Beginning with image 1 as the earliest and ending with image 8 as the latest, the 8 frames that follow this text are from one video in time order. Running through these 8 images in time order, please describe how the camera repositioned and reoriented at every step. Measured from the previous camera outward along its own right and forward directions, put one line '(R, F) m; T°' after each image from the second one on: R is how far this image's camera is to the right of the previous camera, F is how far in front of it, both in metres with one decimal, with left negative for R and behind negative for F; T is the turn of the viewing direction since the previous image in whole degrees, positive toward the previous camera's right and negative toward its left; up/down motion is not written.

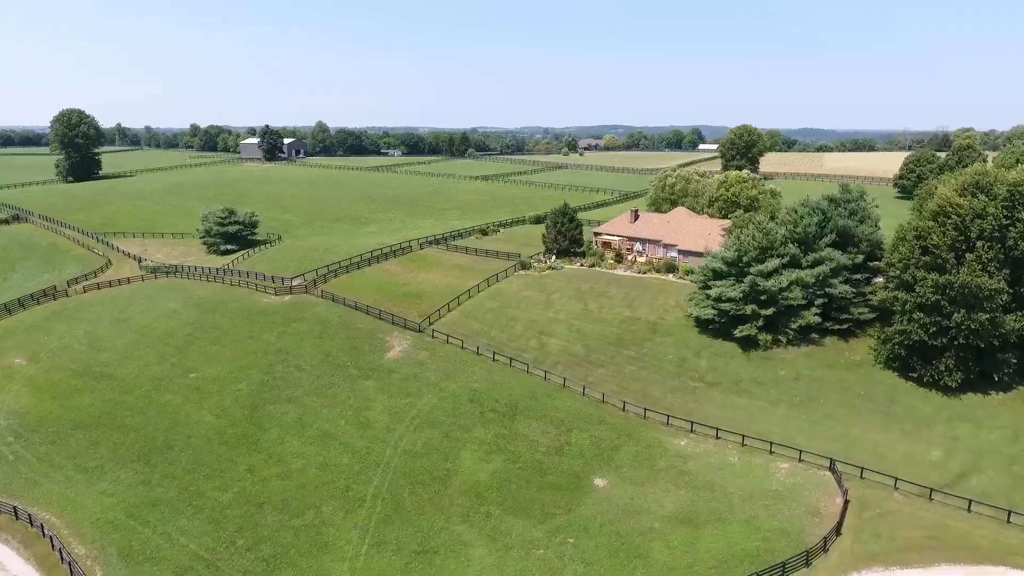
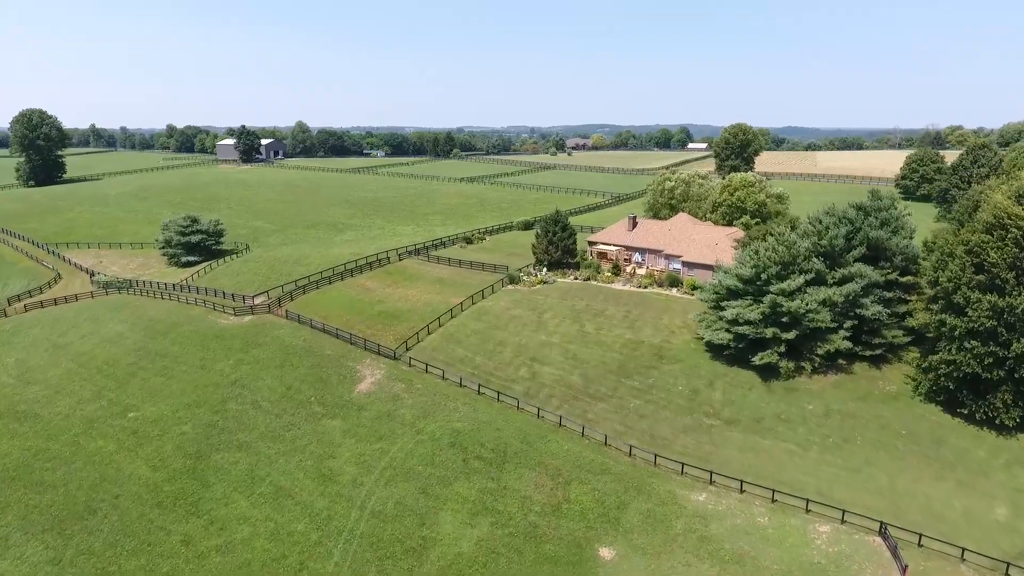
(+0.1, +5.3) m; +1°
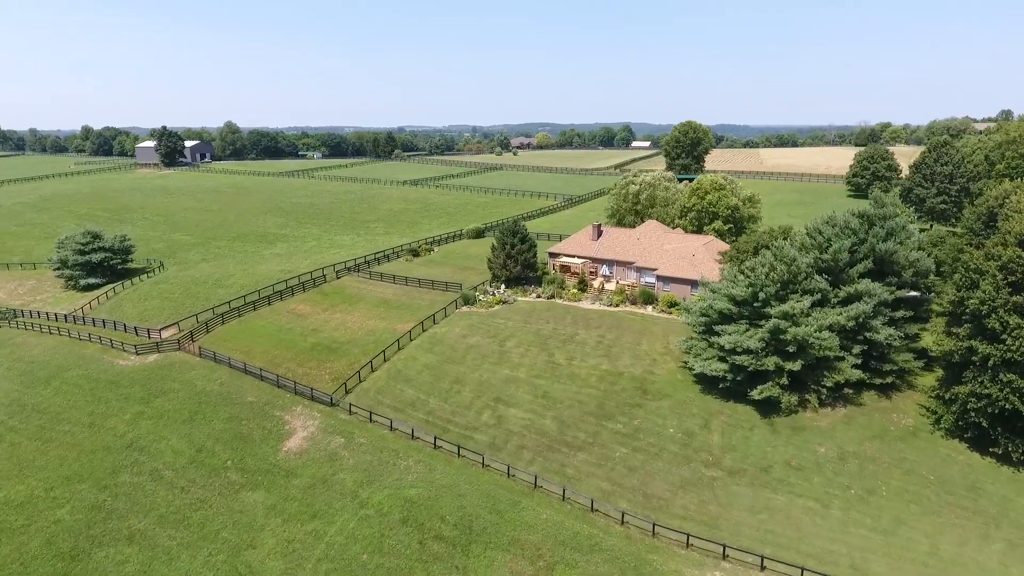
(-0.6, +6.1) m; +5°
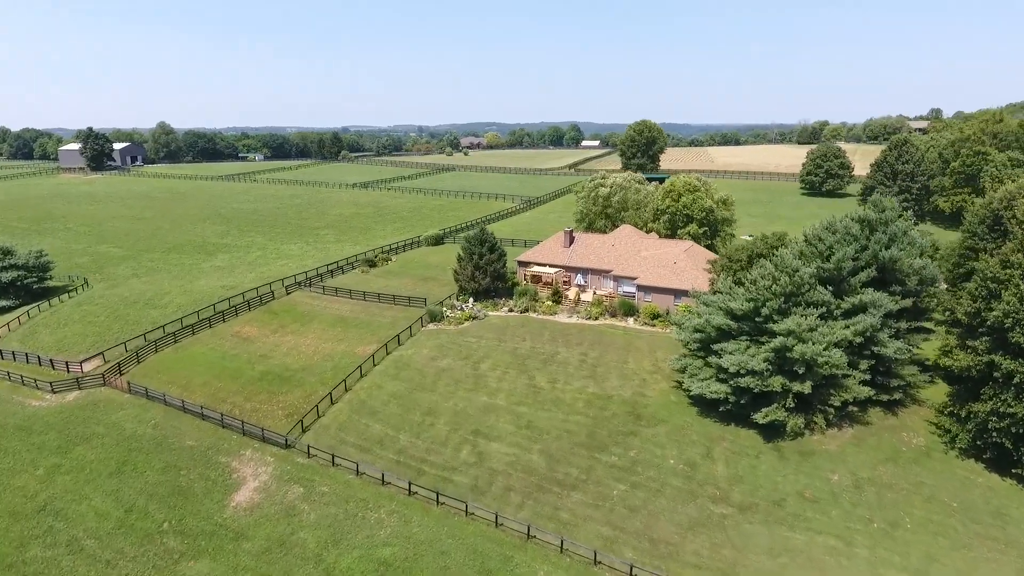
(-1.3, +3.6) m; +5°
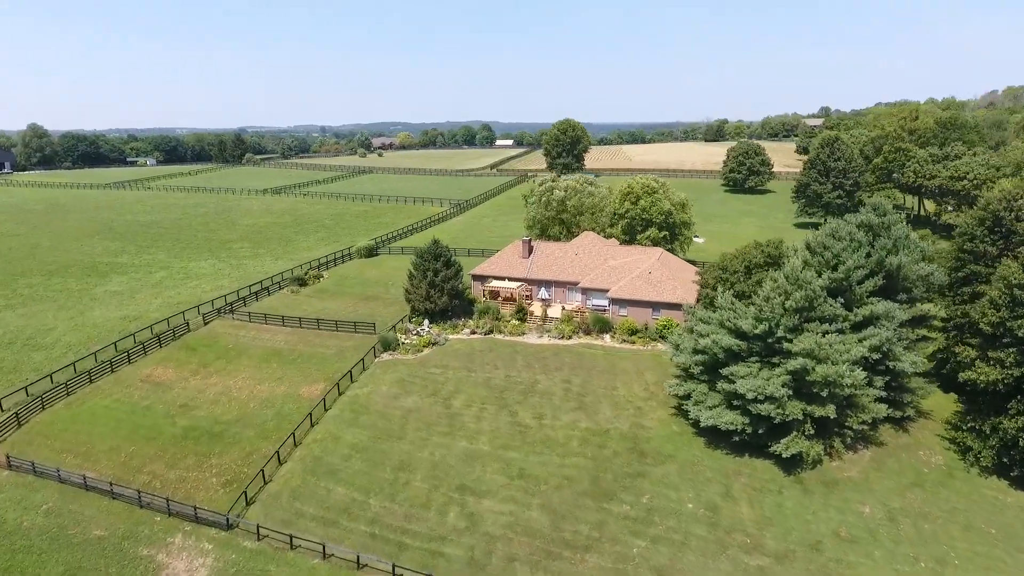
(-2.9, +4.6) m; +8°
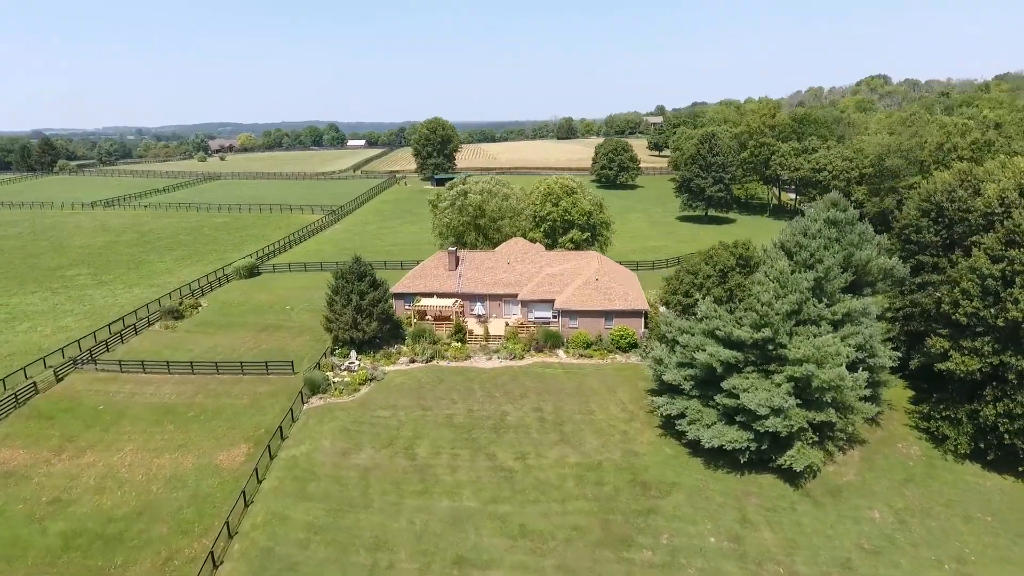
(-4.6, +4.6) m; +13°
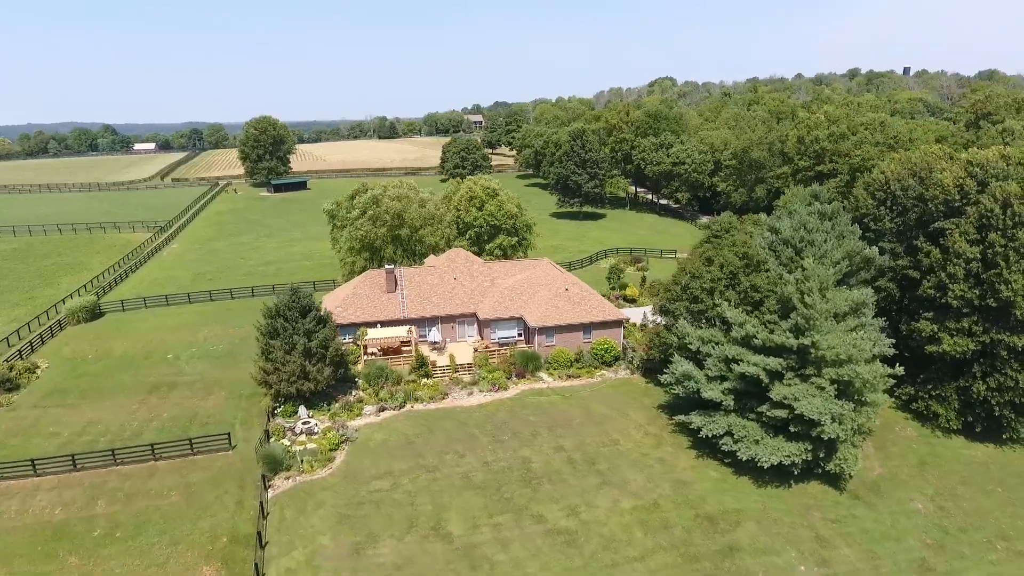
(-7.3, +5.6) m; +17°
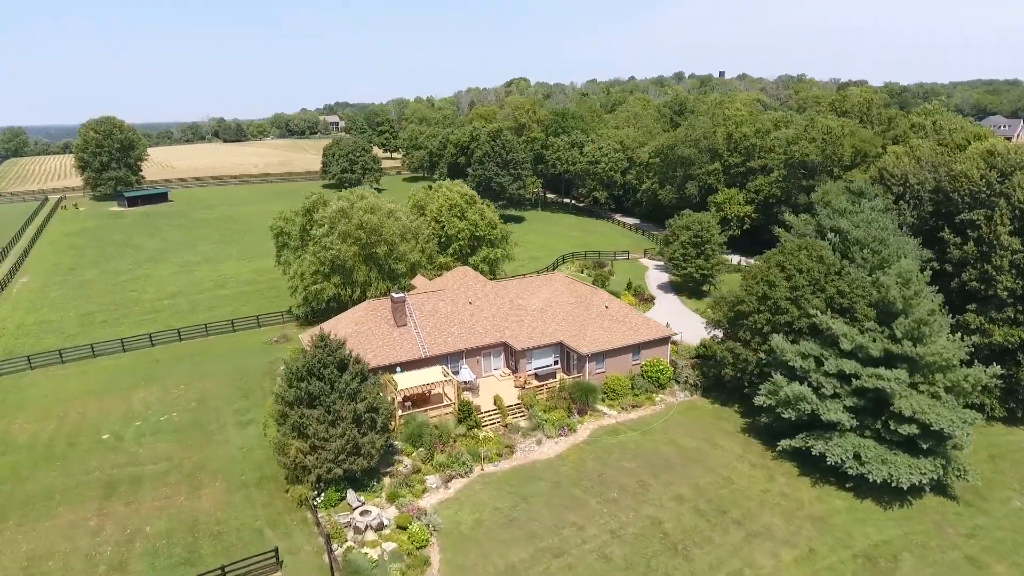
(-8.2, +5.6) m; +14°
